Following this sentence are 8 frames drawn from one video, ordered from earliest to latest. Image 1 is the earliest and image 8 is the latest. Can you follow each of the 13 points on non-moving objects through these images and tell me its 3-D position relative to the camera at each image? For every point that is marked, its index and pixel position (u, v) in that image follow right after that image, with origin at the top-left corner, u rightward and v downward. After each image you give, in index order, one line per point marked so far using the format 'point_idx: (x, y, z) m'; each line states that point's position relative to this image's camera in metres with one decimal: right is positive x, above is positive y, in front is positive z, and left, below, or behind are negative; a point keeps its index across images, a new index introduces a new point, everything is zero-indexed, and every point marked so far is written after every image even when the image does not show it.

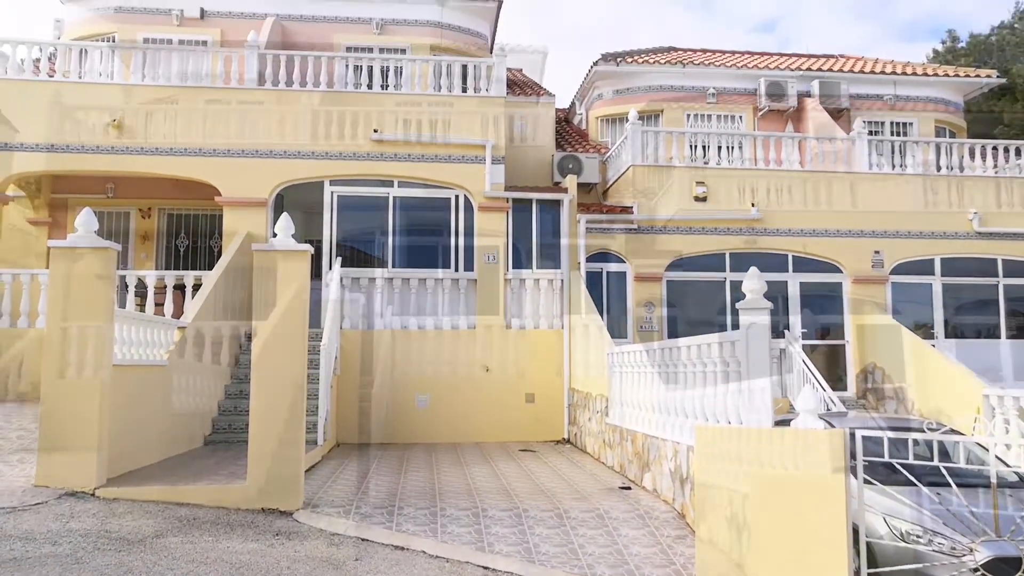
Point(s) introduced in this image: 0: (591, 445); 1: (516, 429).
0: (+1.0, -1.9, +9.6) m
1: (+0.1, -2.0, +11.1) m
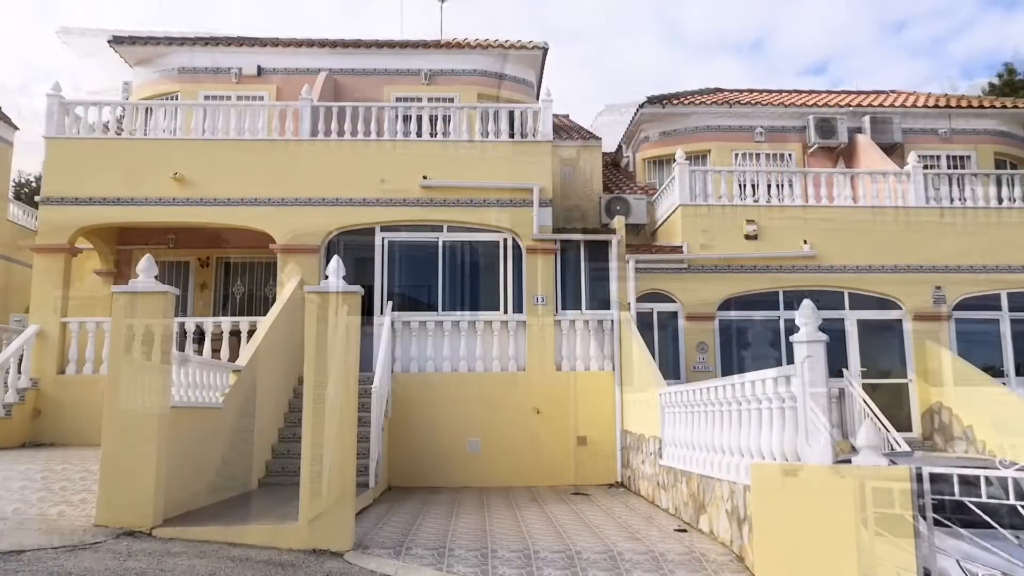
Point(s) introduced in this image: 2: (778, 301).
0: (+1.6, -2.4, +9.4) m
1: (+0.8, -2.5, +10.9) m
2: (+4.0, -0.2, +11.7) m
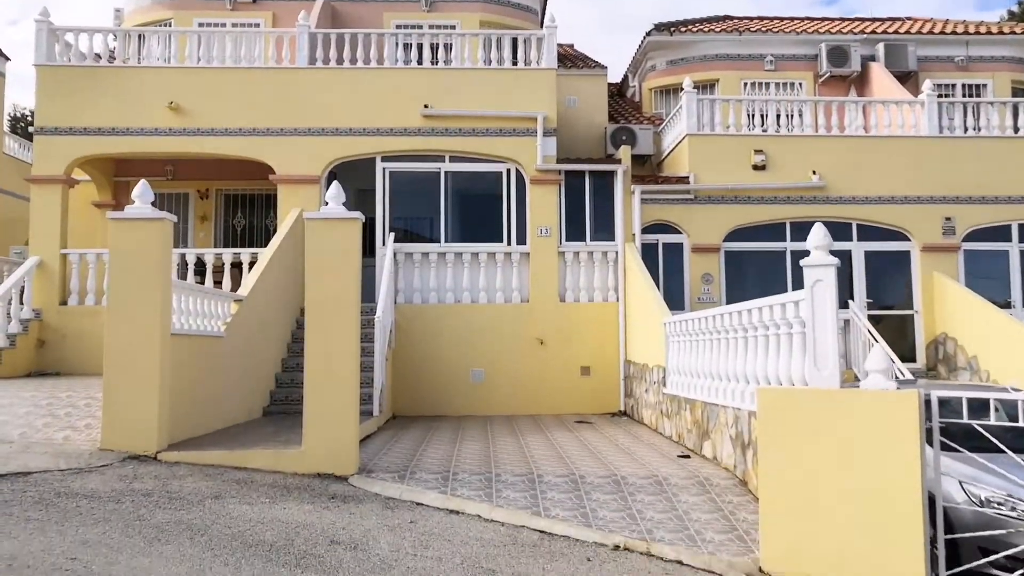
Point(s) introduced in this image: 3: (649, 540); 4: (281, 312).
0: (+1.6, -1.6, +9.4) m
1: (+0.8, -1.6, +11.0) m
2: (+4.0, +0.8, +11.5) m
3: (+0.9, -1.6, +5.0) m
4: (-2.9, -0.3, +9.8) m
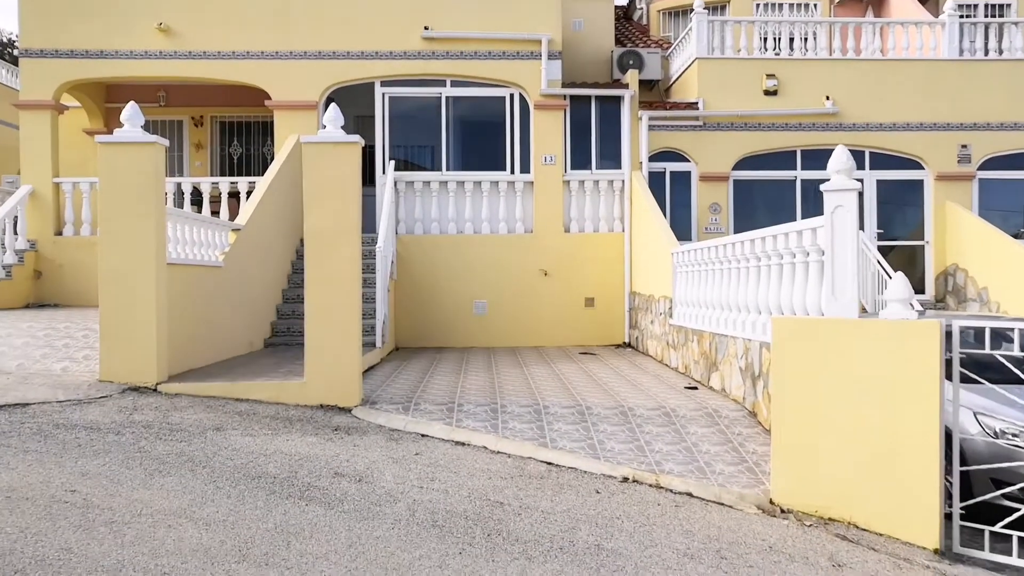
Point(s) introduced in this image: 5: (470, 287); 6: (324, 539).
0: (+1.7, -0.7, +9.3) m
1: (+0.9, -0.6, +10.9) m
2: (+4.1, +1.9, +11.2) m
3: (+0.9, -1.2, +4.9) m
4: (-2.8, +0.6, +9.6) m
5: (-0.6, 0.0, +10.8) m
6: (-0.8, -1.1, +3.4) m
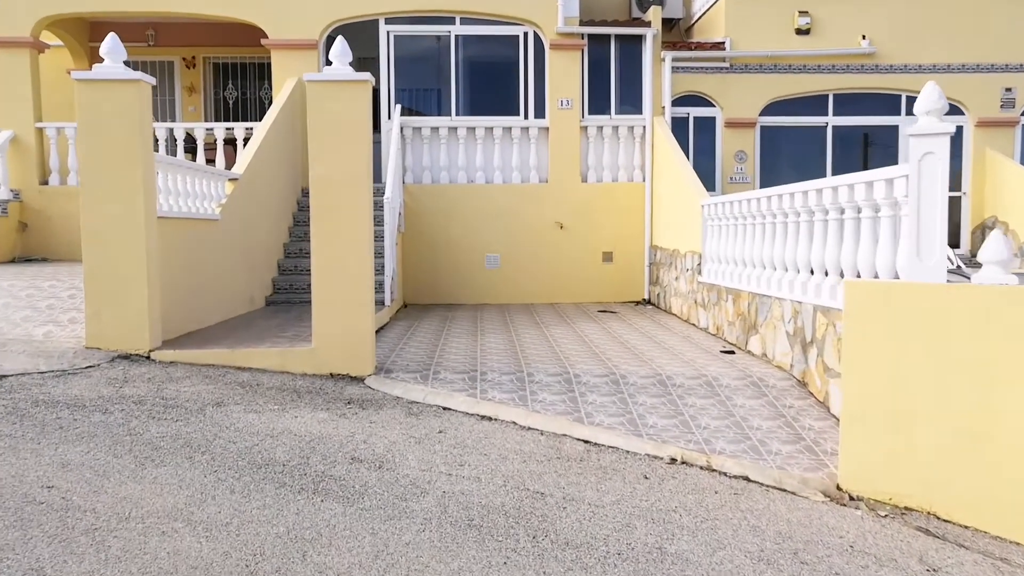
0: (+1.9, -0.2, +8.8) m
1: (+1.1, 0.0, +10.3) m
2: (+4.2, +2.5, +10.5) m
3: (+1.1, -0.9, +4.4) m
4: (-2.7, +1.1, +9.0) m
5: (-0.4, +0.6, +10.2) m
6: (-0.6, -1.0, +2.9) m
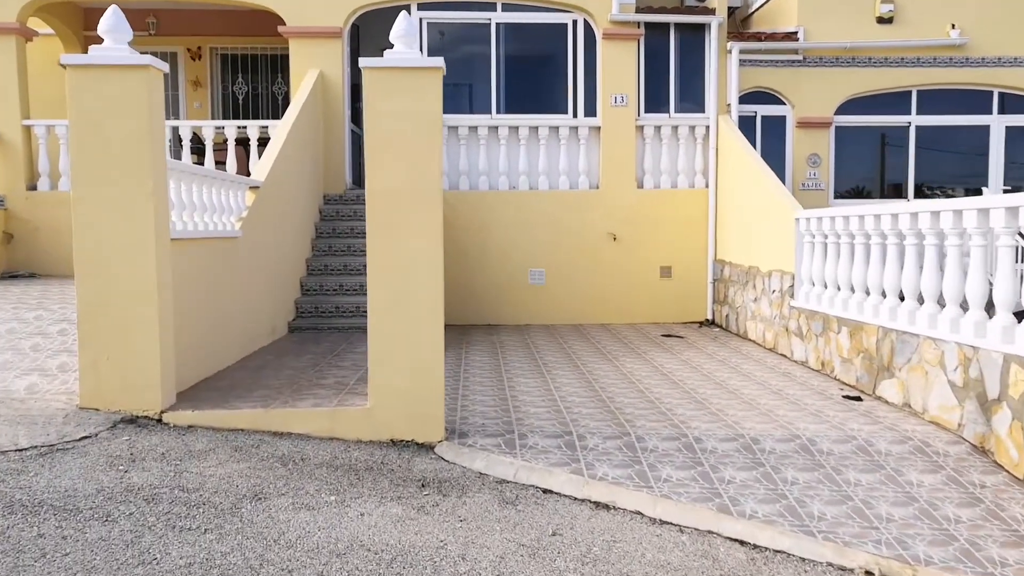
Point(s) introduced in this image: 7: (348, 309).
0: (+2.4, -0.4, +7.7) m
1: (+1.6, -0.2, +9.2) m
2: (+4.8, +2.3, +9.4) m
3: (+1.7, -1.2, +3.3) m
4: (-2.1, +0.9, +7.9) m
5: (+0.2, +0.4, +9.1) m
6: (0.0, -1.2, +1.8) m
7: (-1.6, -0.2, +7.6) m
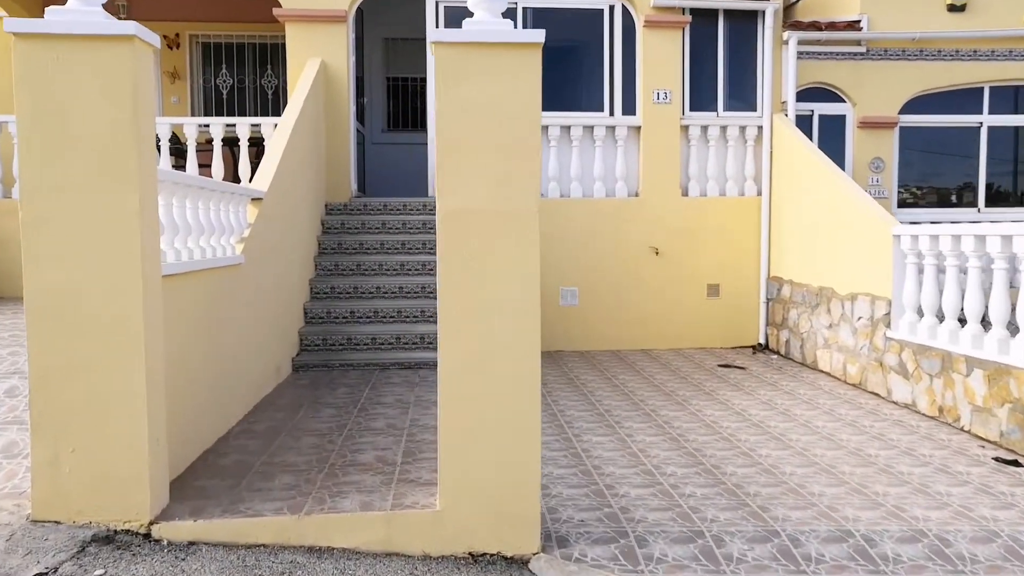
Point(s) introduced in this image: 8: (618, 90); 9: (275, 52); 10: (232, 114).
0: (+2.8, -0.6, +6.7) m
1: (+1.9, -0.4, +8.2) m
2: (+5.1, +2.0, +8.5) m
3: (+2.2, -1.4, +2.3) m
4: (-1.8, +0.7, +6.7) m
5: (+0.5, +0.2, +8.0) m
6: (+0.5, -1.4, +0.7) m
7: (-1.2, -0.4, +6.5) m
8: (+1.1, +2.1, +8.1) m
9: (-2.8, +2.8, +9.4) m
10: (-3.4, +2.1, +9.5) m
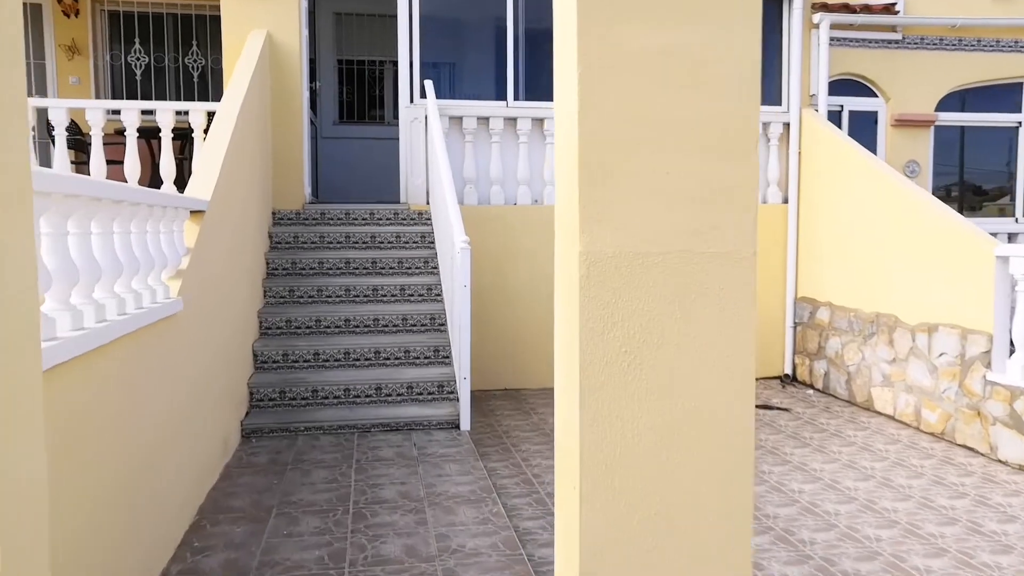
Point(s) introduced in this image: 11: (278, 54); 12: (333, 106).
0: (+2.8, -0.8, +5.6) m
1: (+1.8, -0.6, +7.0) m
2: (+4.9, +1.9, +7.6) m
3: (+2.7, -1.6, +1.2) m
4: (-1.7, +0.4, +5.1) m
5: (+0.4, 0.0, +6.7) m
6: (+1.2, -1.6, -0.6) m
7: (-1.2, -0.7, +5.0) m
8: (+1.0, +1.8, +6.9) m
9: (-3.1, +2.6, +7.8) m
10: (-3.6, +1.9, +7.8) m
11: (-1.9, +1.9, +6.2) m
12: (-1.9, +1.9, +8.2) m
